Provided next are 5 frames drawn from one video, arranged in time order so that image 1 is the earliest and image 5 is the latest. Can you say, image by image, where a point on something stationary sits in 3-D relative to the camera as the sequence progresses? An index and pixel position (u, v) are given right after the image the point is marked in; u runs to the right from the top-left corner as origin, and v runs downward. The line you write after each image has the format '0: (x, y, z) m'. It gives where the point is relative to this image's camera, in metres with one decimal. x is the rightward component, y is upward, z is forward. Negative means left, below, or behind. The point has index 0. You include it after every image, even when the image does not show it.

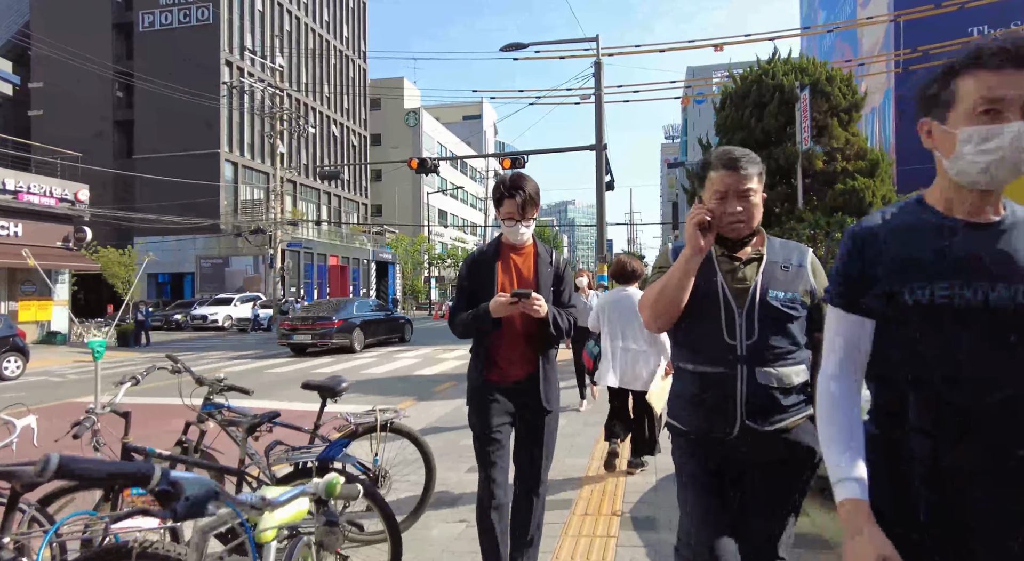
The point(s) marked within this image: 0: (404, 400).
0: (-1.6, -1.8, +11.3) m
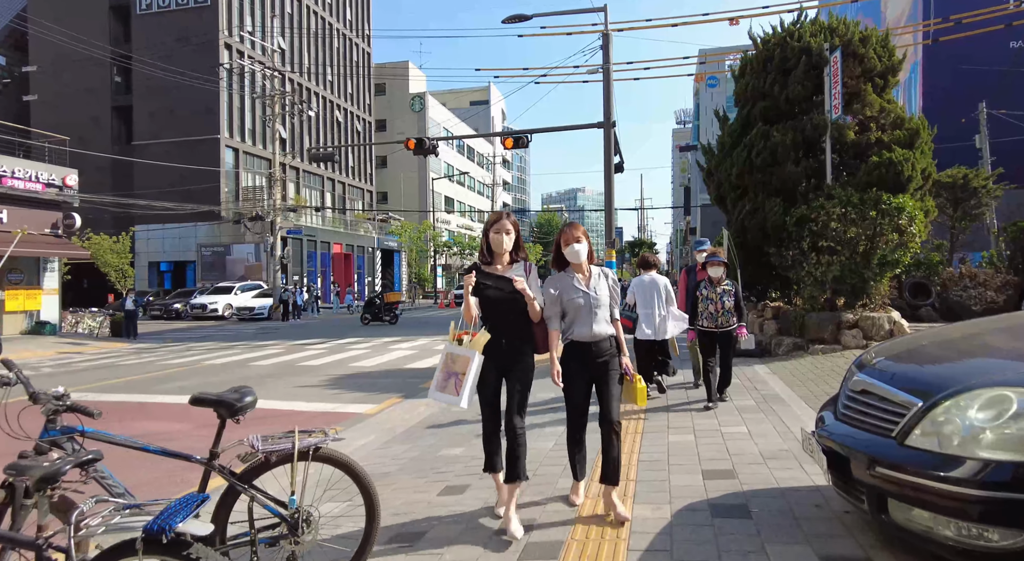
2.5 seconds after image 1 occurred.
0: (-1.7, -1.6, +10.2) m
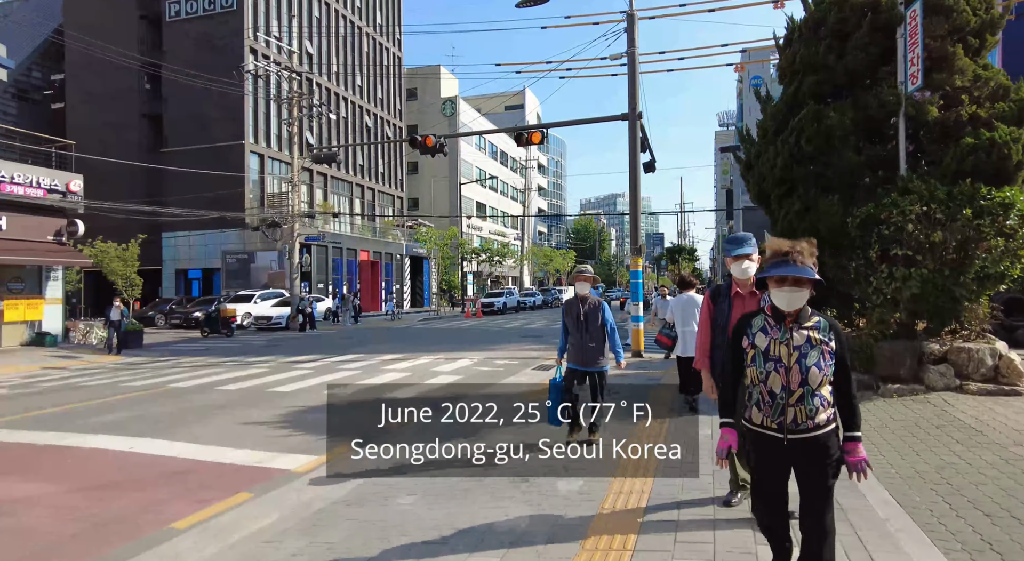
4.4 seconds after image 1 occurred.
0: (-2.0, -1.8, +7.9) m
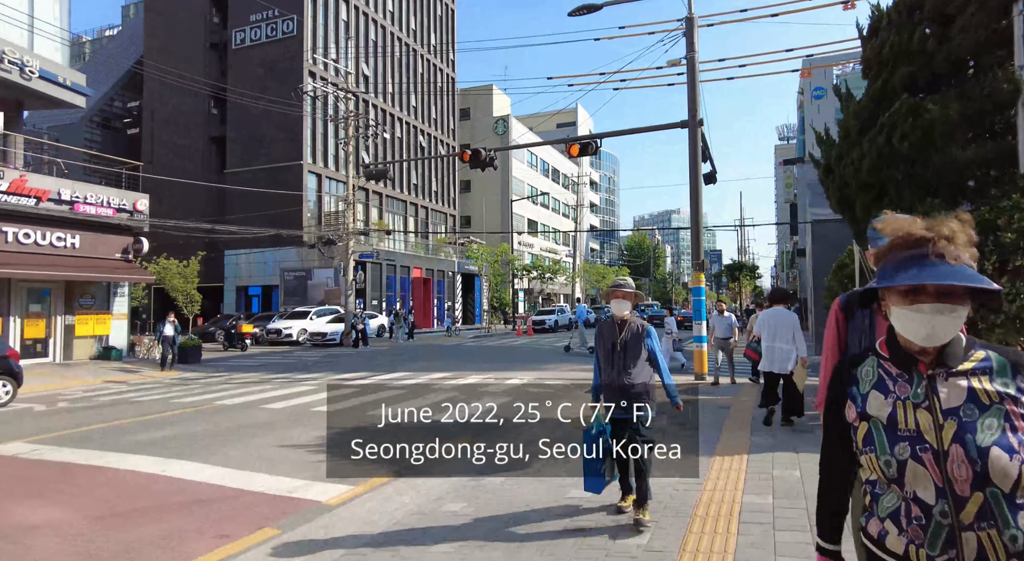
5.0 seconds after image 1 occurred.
0: (-1.4, -1.9, +7.3) m
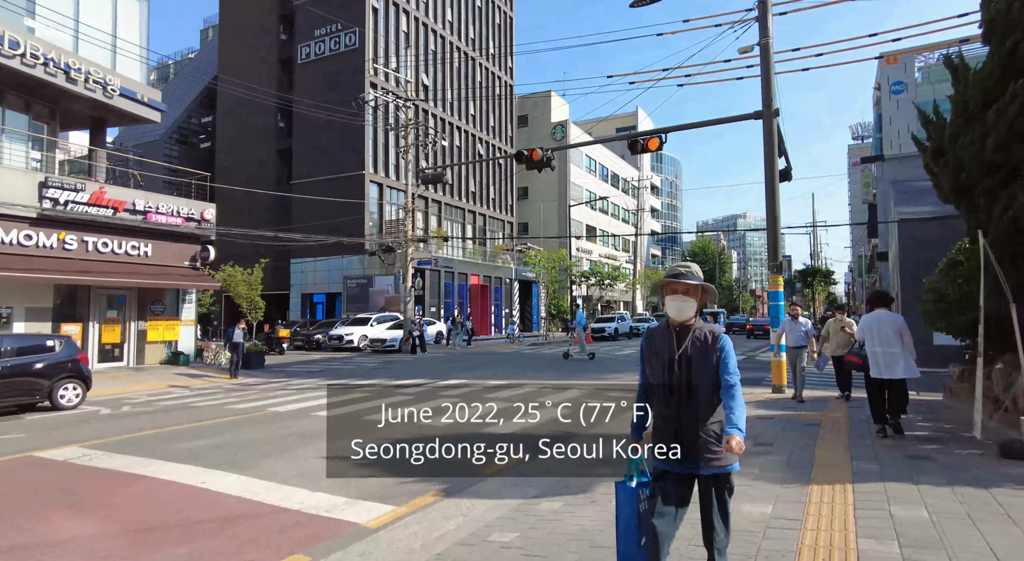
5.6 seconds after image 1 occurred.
0: (-0.9, -1.9, +6.7) m
